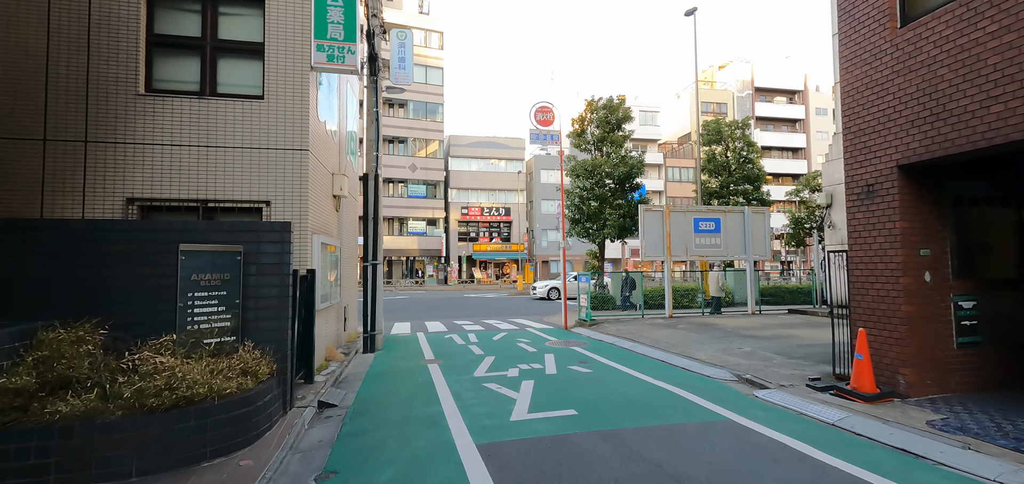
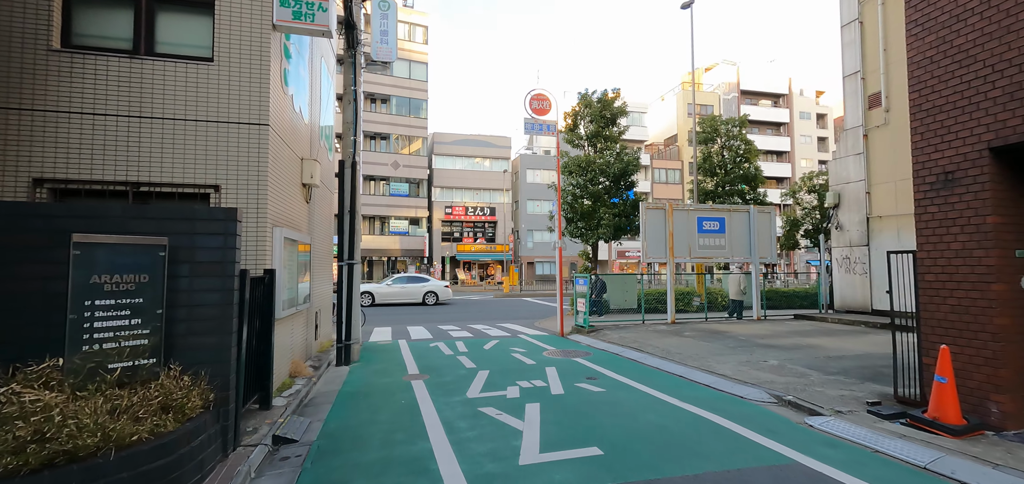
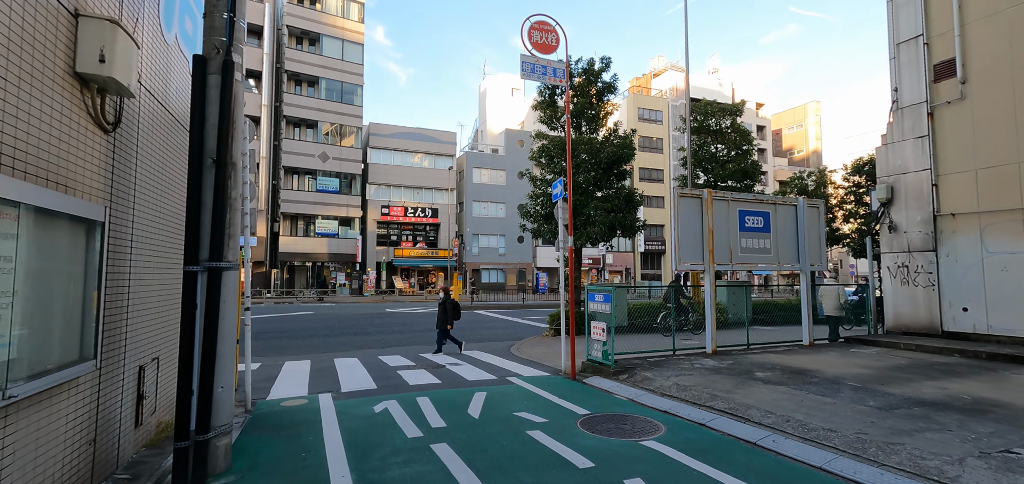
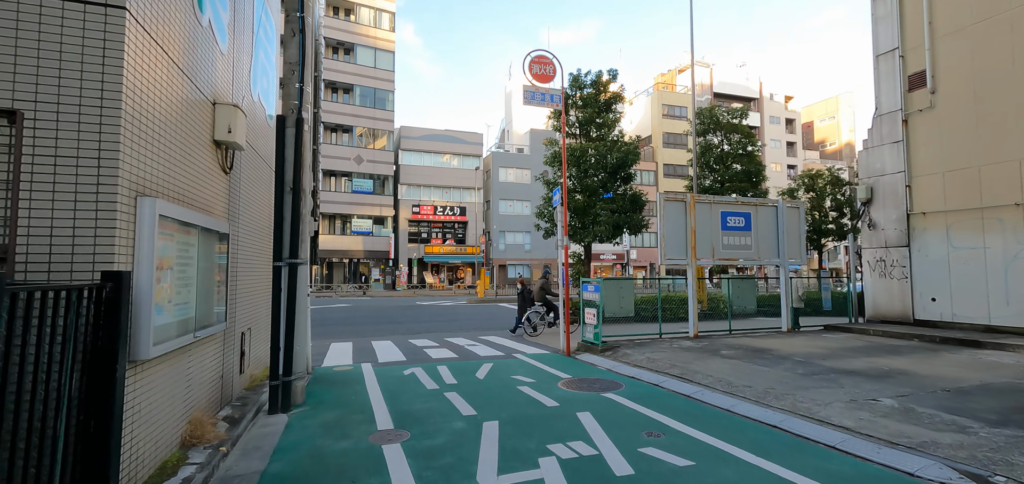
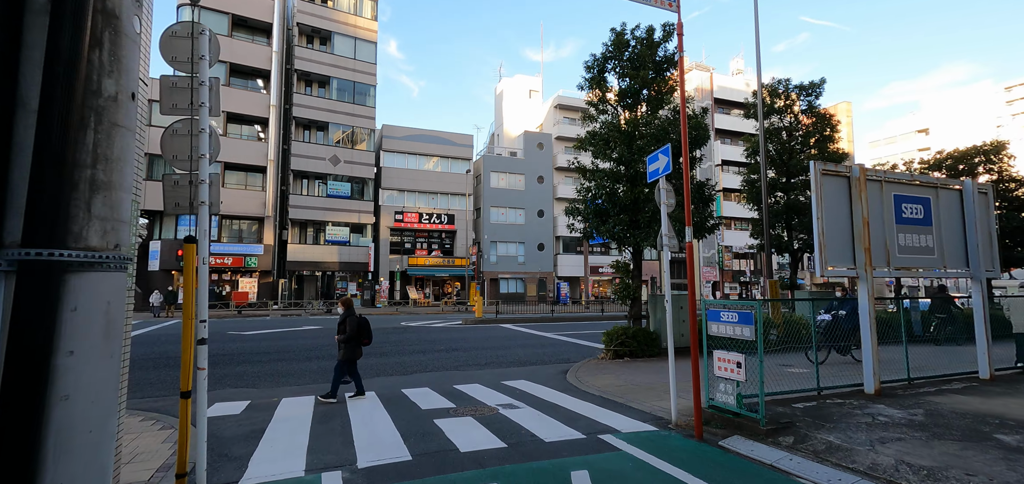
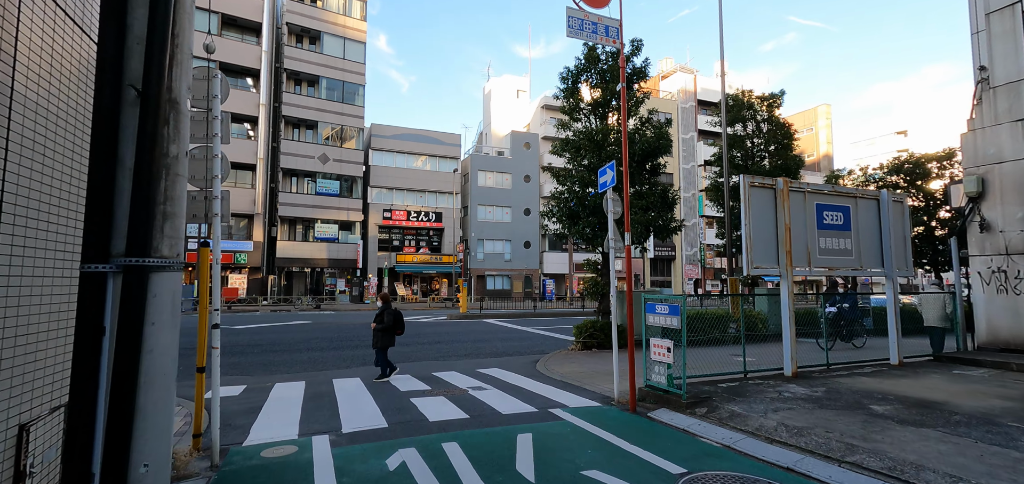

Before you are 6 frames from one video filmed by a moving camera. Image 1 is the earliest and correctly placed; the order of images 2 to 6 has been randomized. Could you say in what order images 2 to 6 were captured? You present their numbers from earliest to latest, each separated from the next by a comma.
2, 4, 3, 6, 5
